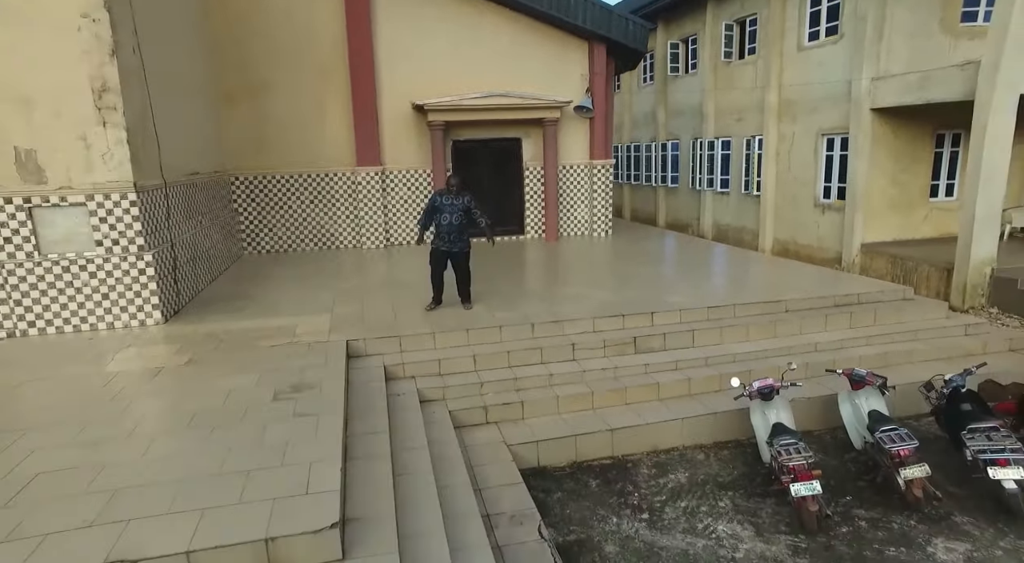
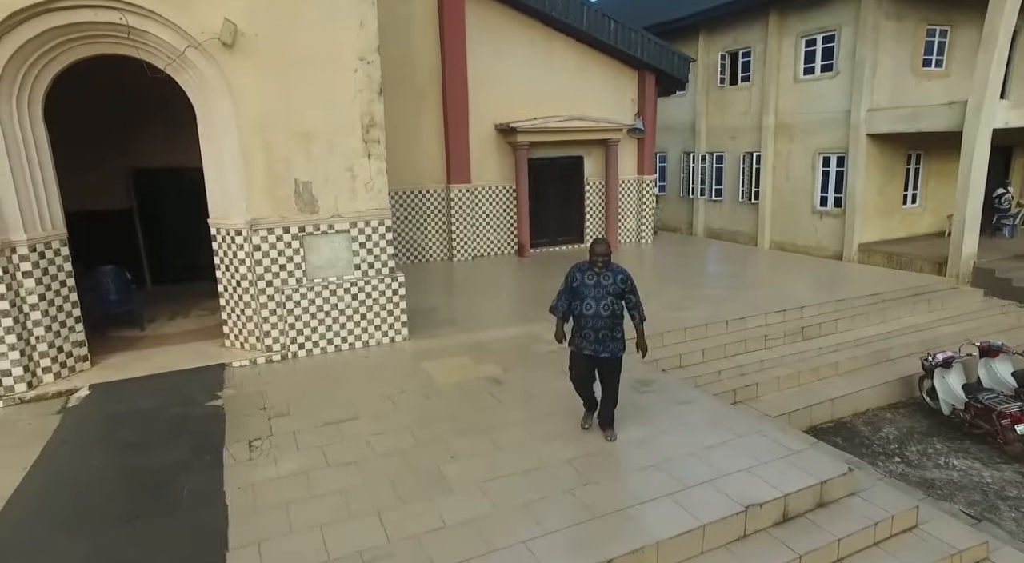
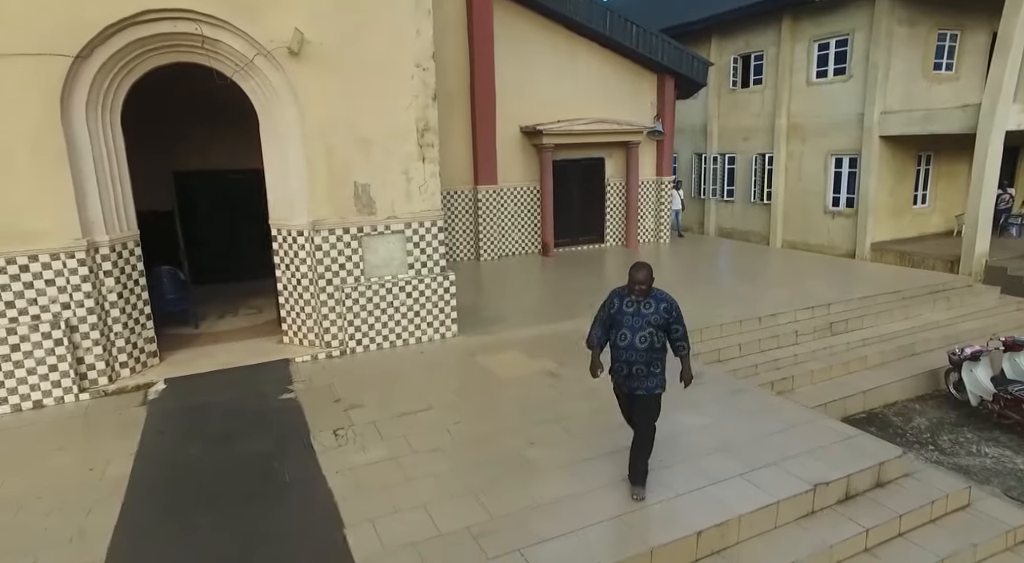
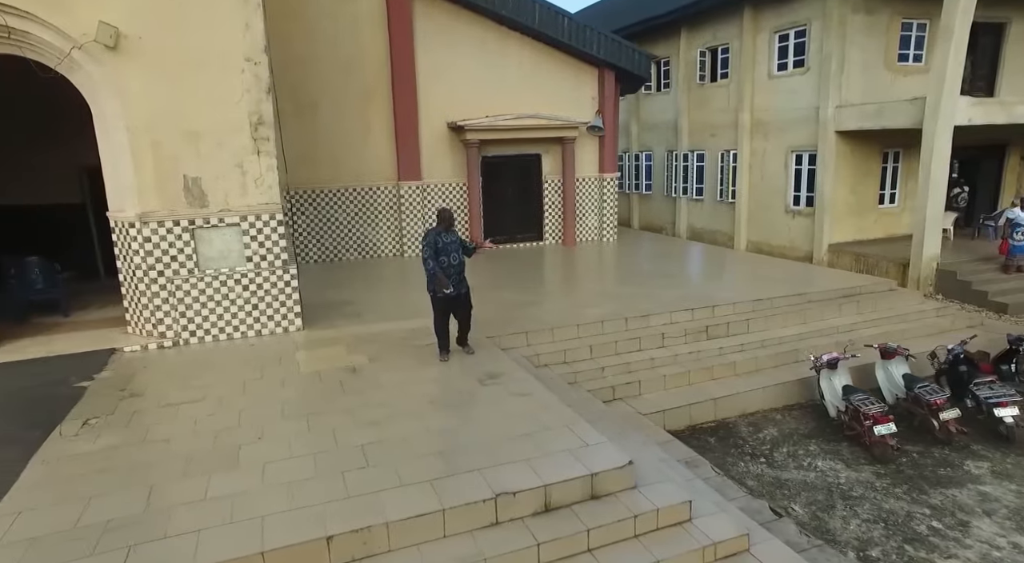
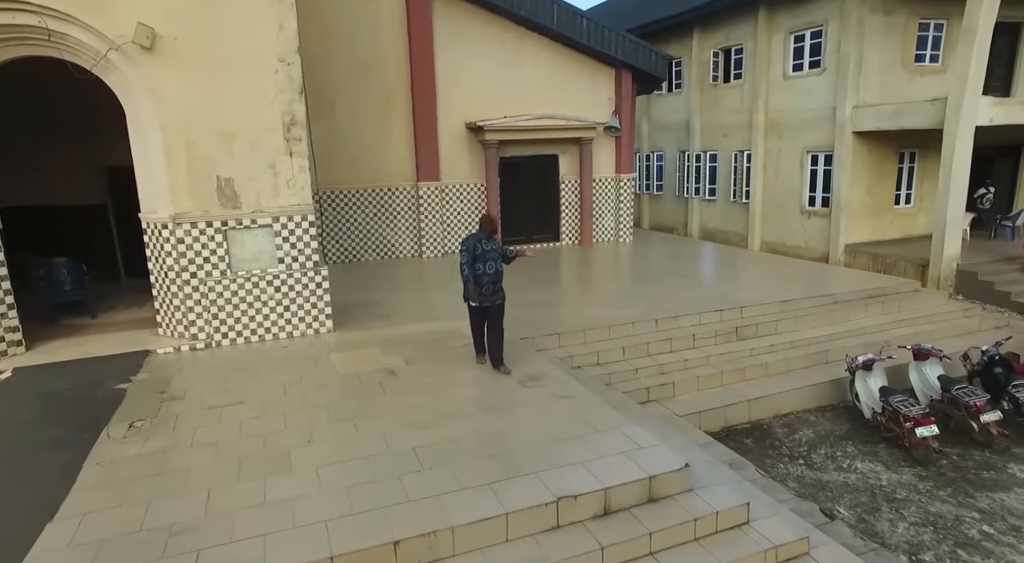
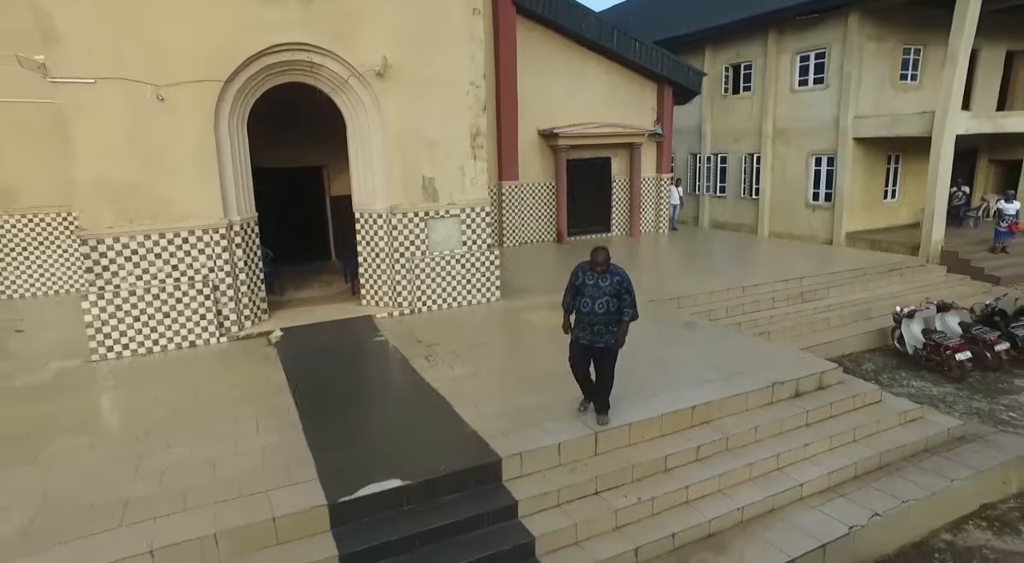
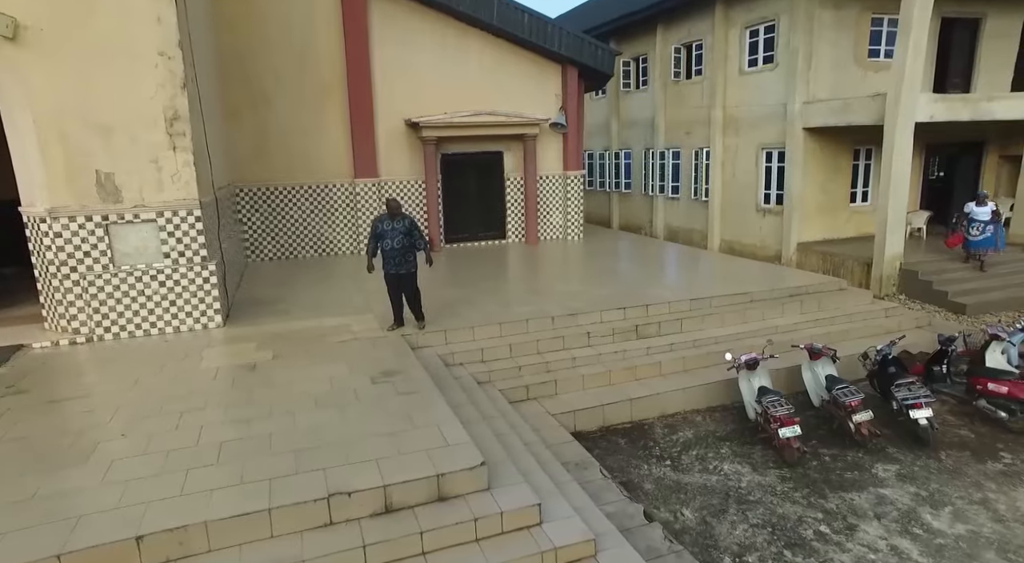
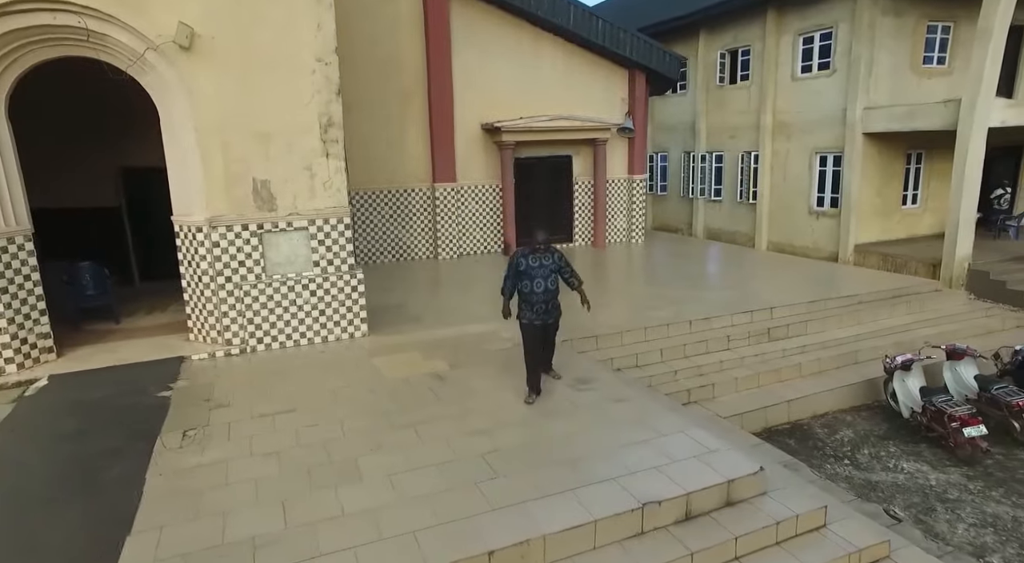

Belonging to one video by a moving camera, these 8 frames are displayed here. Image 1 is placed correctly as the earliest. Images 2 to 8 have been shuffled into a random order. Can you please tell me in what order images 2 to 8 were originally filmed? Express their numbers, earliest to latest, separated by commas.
7, 4, 5, 8, 2, 3, 6
